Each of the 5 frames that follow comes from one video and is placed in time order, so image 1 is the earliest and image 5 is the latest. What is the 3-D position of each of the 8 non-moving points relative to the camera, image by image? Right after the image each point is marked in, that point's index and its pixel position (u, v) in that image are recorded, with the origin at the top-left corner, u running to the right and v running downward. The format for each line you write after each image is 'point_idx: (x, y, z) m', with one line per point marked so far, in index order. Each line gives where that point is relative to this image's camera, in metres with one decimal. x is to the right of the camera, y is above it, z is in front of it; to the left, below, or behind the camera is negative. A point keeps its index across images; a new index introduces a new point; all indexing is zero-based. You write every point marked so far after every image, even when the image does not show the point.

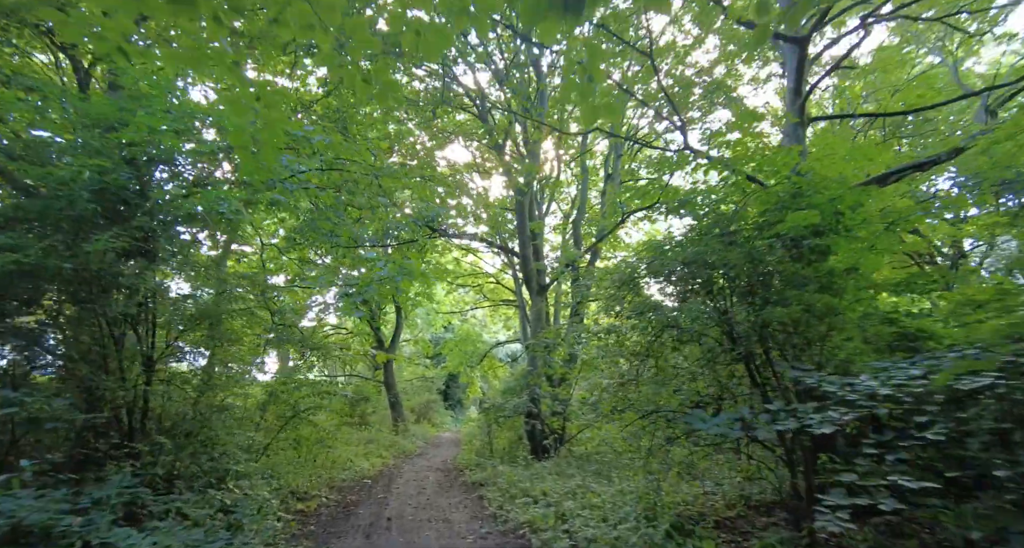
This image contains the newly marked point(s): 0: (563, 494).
0: (+0.8, -3.0, +6.8) m
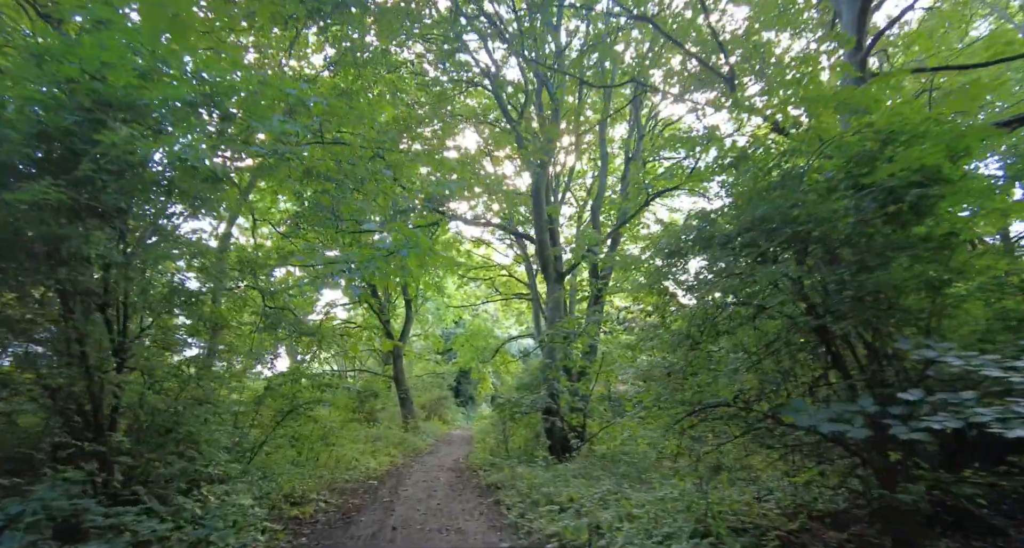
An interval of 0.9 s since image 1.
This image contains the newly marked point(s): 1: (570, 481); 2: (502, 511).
0: (+1.0, -2.7, +6.0) m
1: (+0.8, -2.9, +7.0) m
2: (-0.1, -3.0, +6.5) m
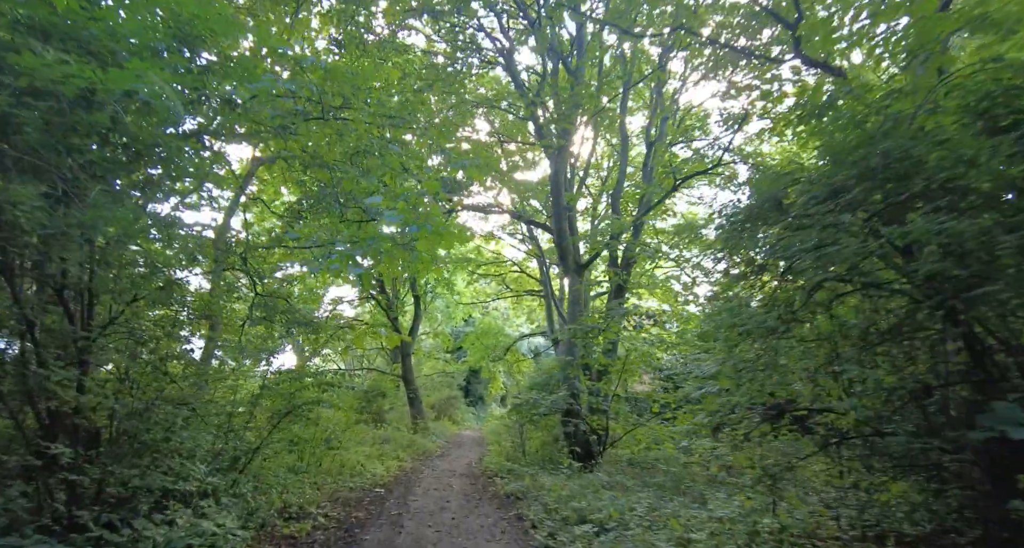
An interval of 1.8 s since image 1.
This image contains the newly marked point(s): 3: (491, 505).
0: (+1.3, -2.5, +5.2) m
1: (+1.1, -2.7, +6.2) m
2: (+0.1, -2.9, +5.8) m
3: (-0.3, -3.2, +7.0) m
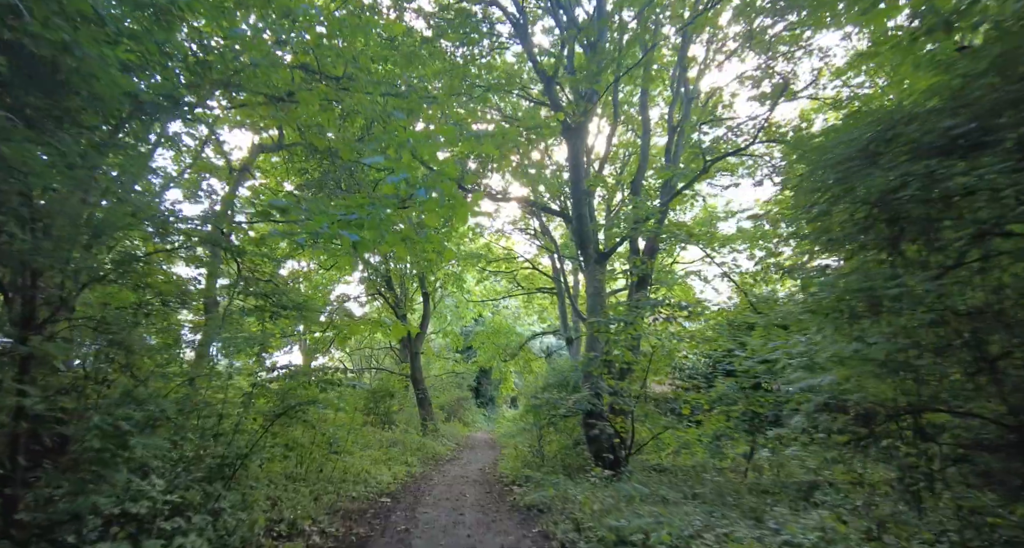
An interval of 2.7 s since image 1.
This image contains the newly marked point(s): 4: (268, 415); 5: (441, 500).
0: (+1.5, -2.3, +4.5) m
1: (+1.3, -2.5, +5.4) m
2: (+0.4, -2.7, +5.0) m
3: (0.0, -3.0, +6.2) m
4: (-3.2, -1.9, +6.8) m
5: (-1.1, -3.5, +7.9) m
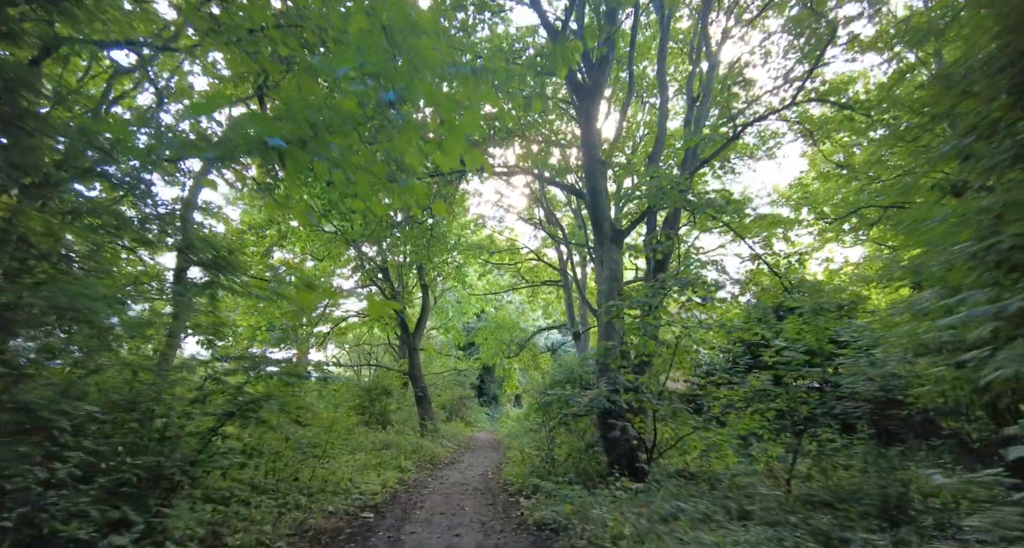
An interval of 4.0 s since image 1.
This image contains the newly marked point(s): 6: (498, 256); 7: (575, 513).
0: (+1.5, -2.0, +3.4) m
1: (+1.4, -2.2, +4.3) m
2: (+0.4, -2.4, +3.9) m
3: (0.0, -2.7, +5.2) m
4: (-3.1, -1.6, +5.7) m
5: (-1.0, -3.2, +6.8) m
6: (-0.6, +0.8, +19.6) m
7: (+0.6, -2.5, +5.3) m
